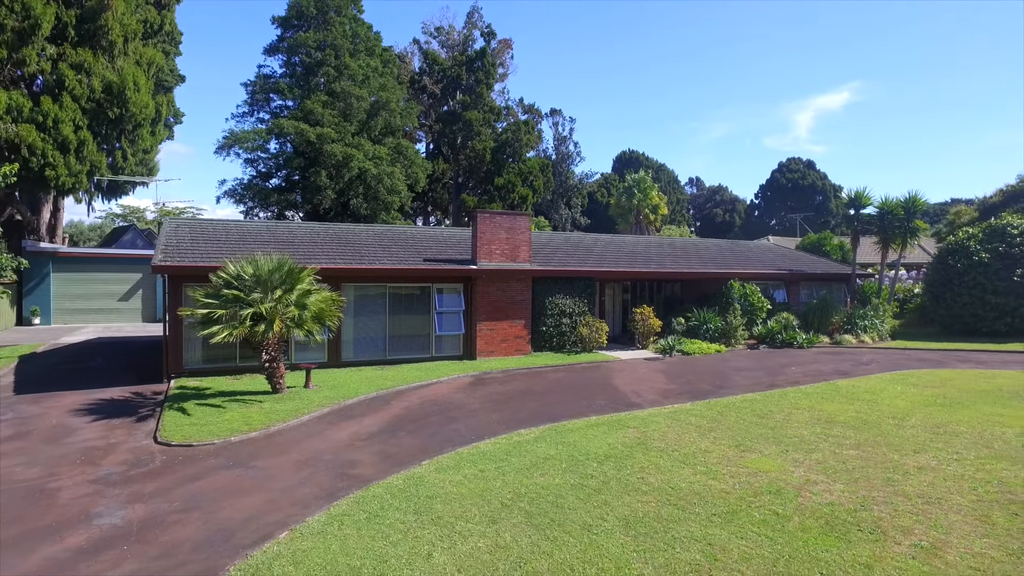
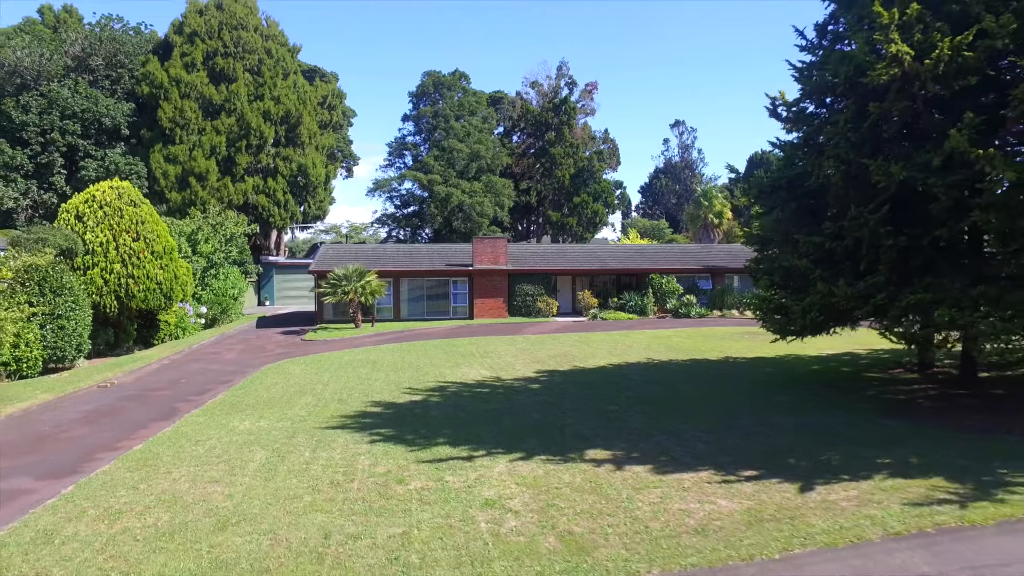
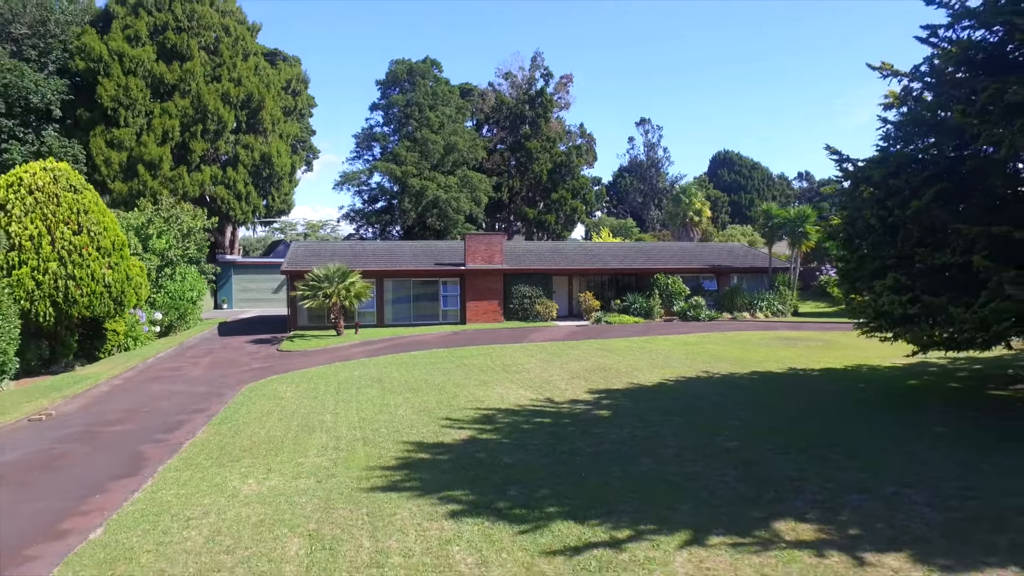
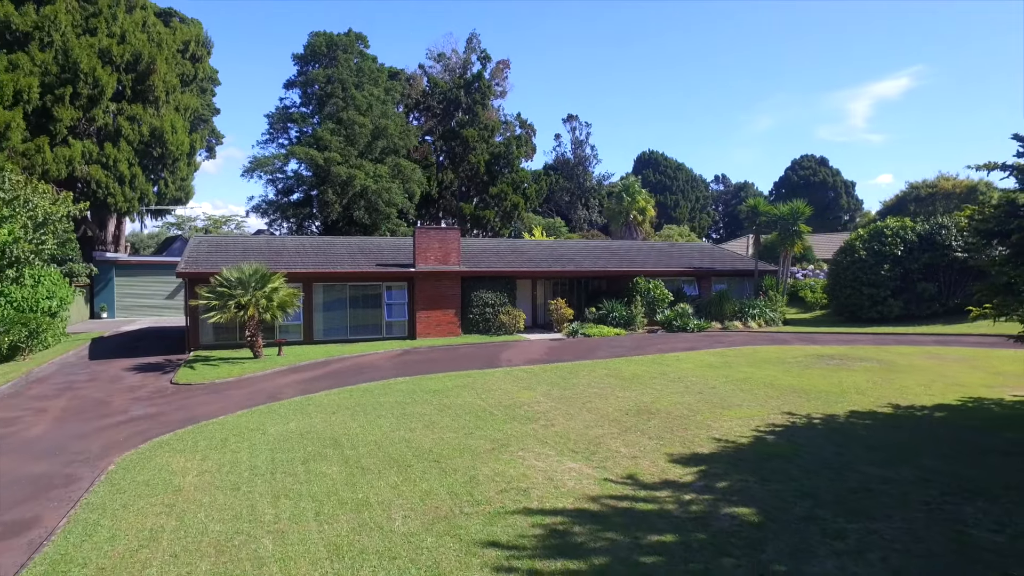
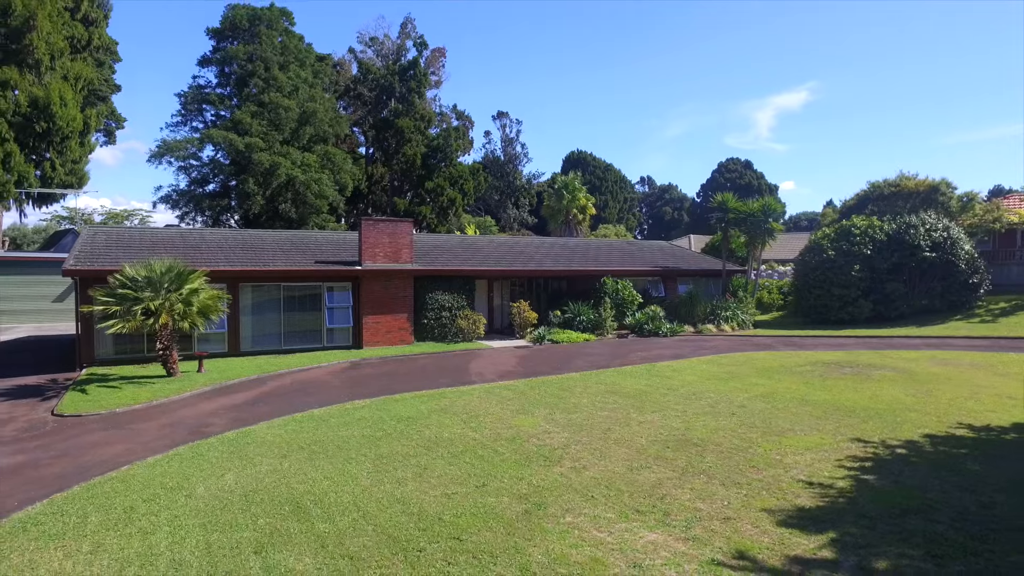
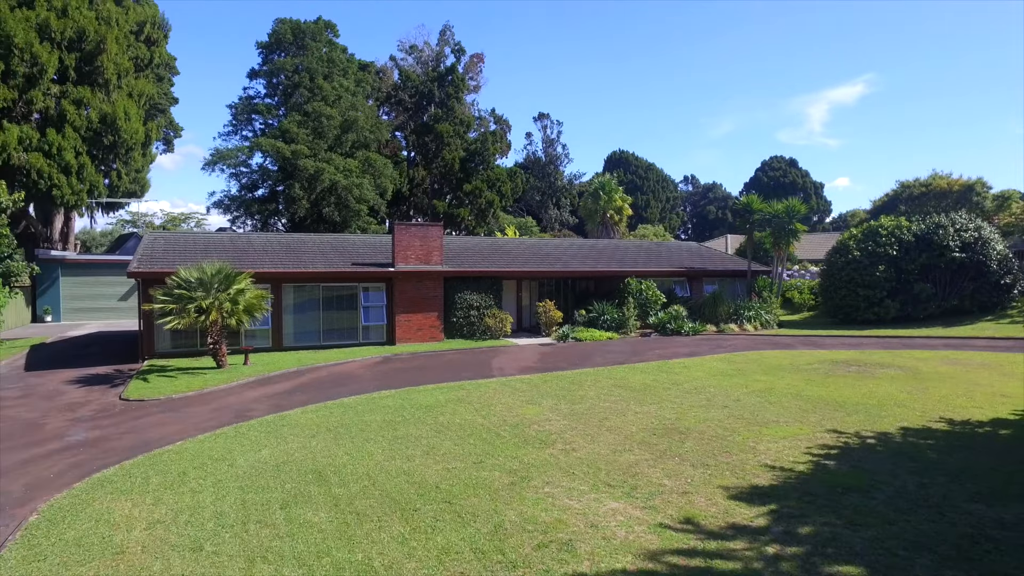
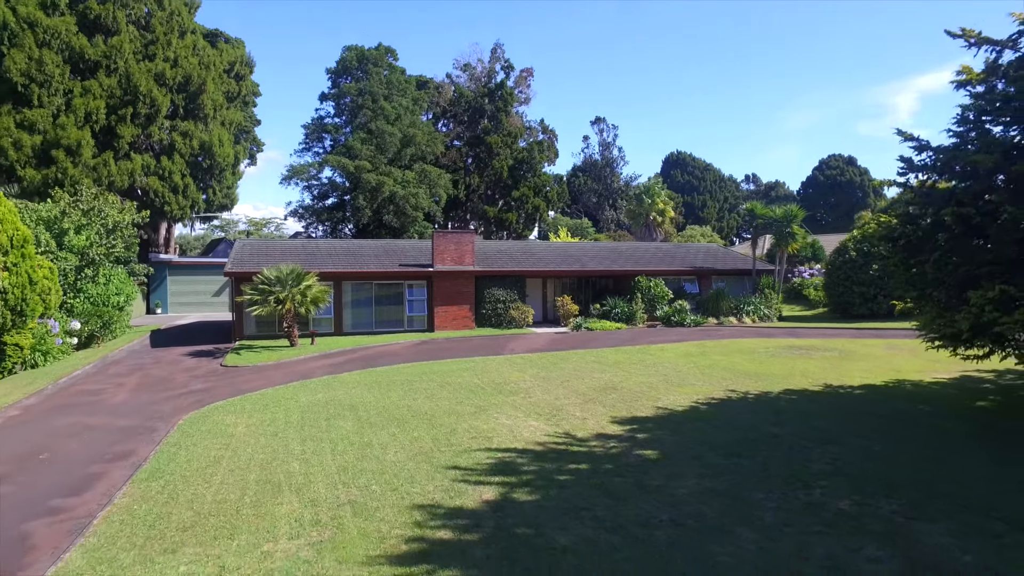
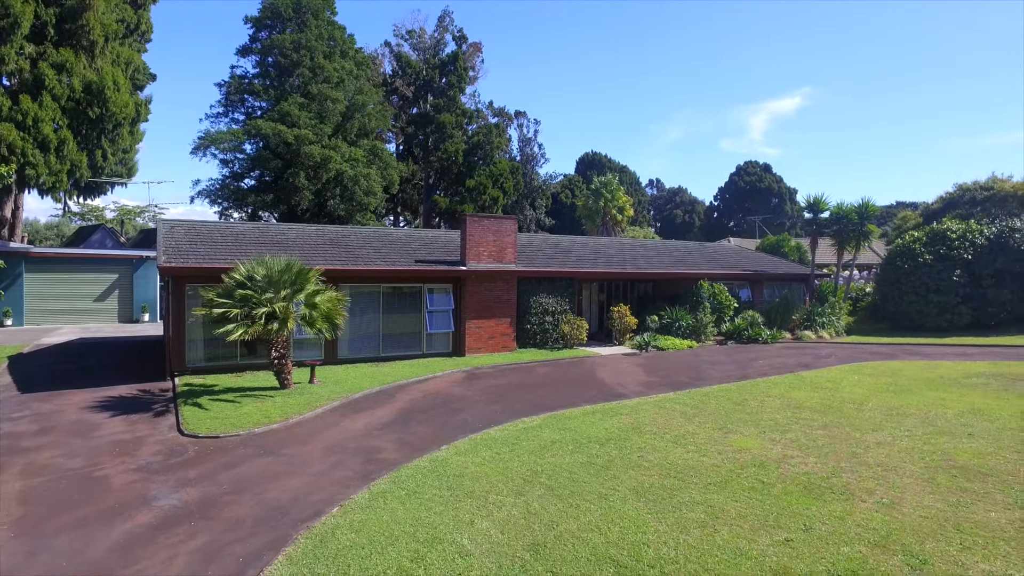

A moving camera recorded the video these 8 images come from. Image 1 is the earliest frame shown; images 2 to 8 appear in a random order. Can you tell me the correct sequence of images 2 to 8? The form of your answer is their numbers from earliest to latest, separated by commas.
8, 5, 6, 4, 7, 3, 2
